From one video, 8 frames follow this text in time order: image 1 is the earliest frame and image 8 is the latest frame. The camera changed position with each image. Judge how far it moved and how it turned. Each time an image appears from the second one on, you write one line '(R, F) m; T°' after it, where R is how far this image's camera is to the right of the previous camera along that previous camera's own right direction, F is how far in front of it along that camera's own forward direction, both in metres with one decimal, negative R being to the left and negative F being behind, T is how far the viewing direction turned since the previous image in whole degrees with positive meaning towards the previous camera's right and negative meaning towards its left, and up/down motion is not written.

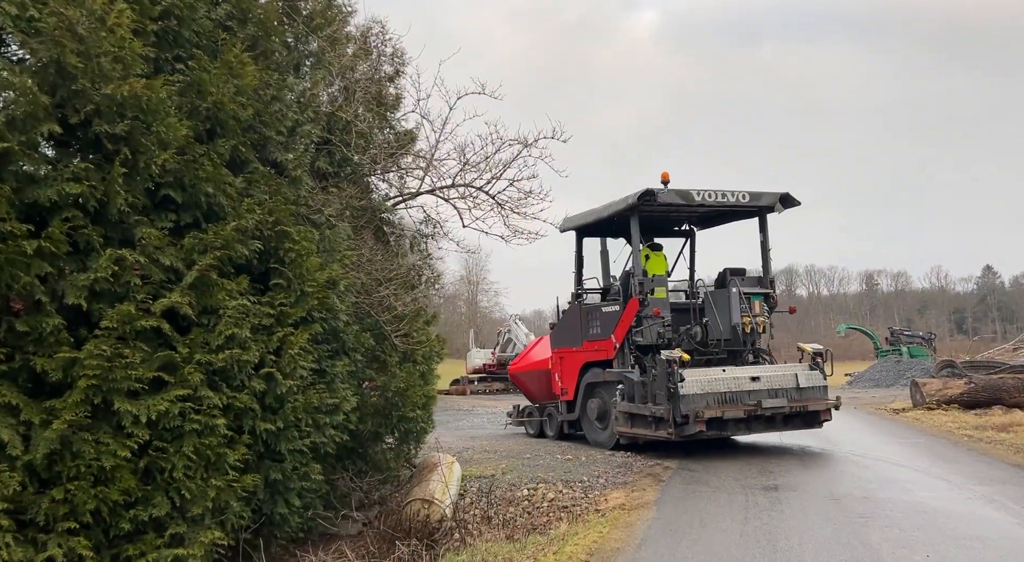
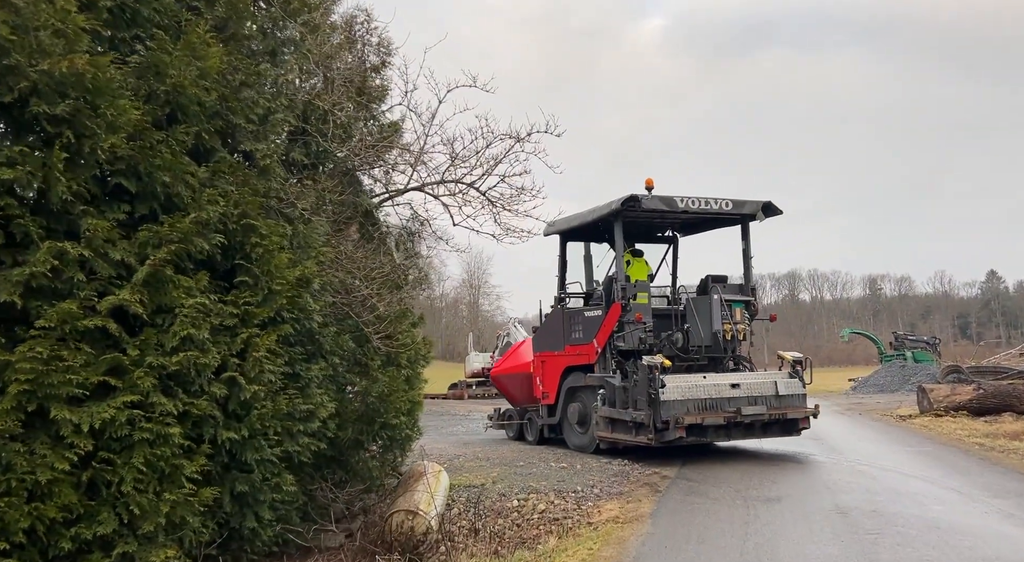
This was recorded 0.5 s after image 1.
(+0.1, +0.4) m; 0°
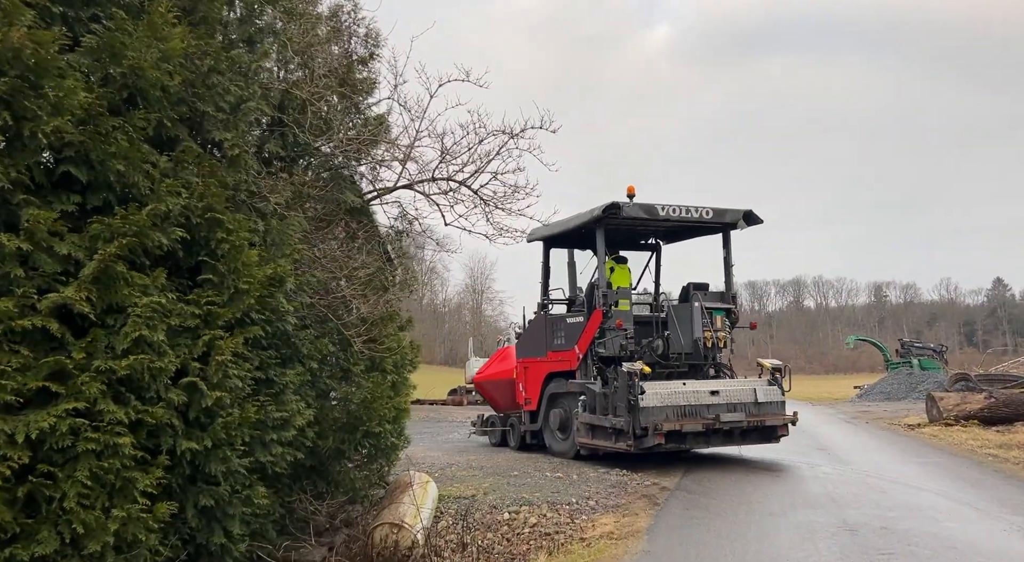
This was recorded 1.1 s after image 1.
(+0.1, +0.4) m; 0°
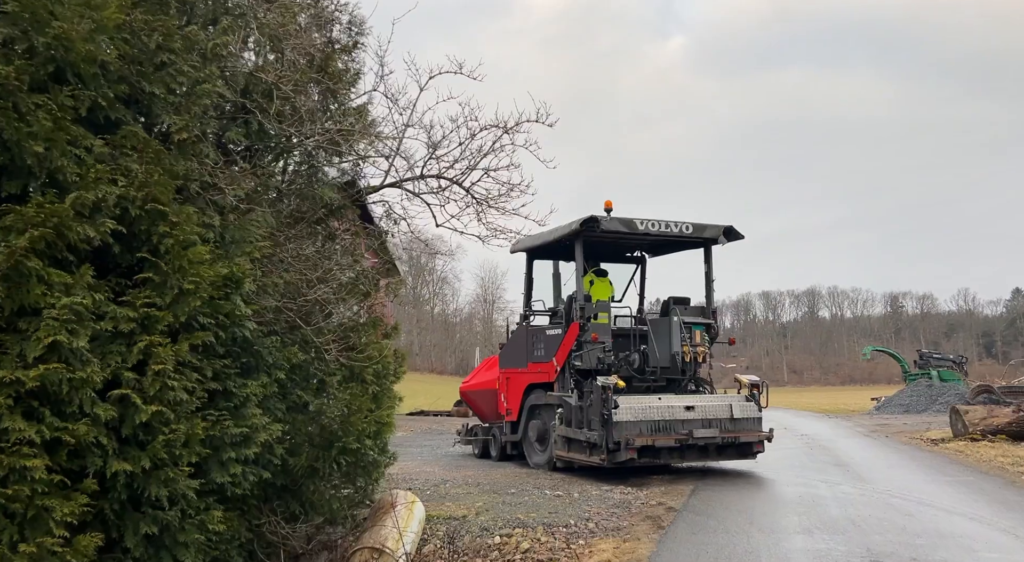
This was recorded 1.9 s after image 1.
(+0.2, +0.6) m; -1°
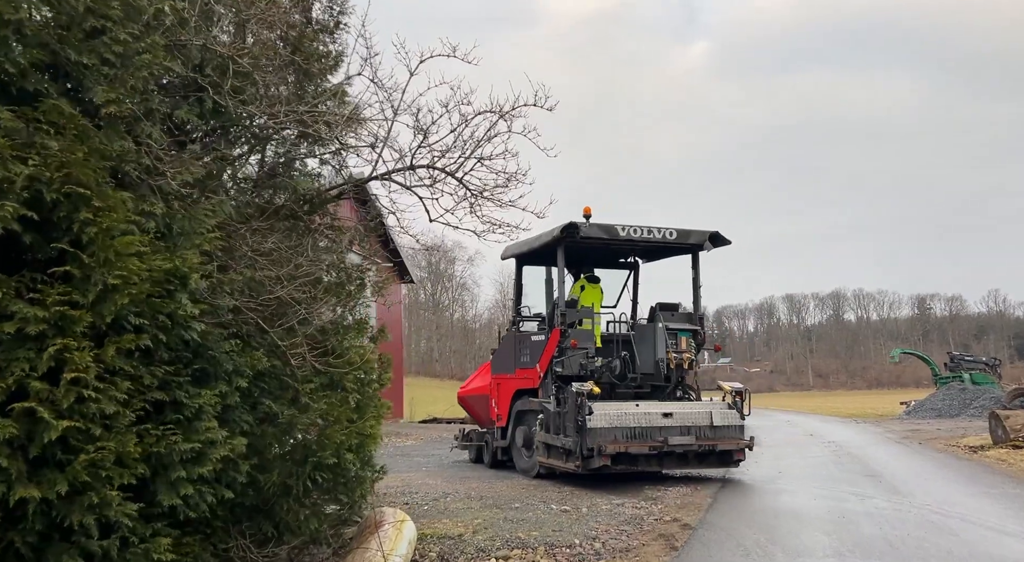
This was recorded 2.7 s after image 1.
(+0.2, +0.6) m; -2°
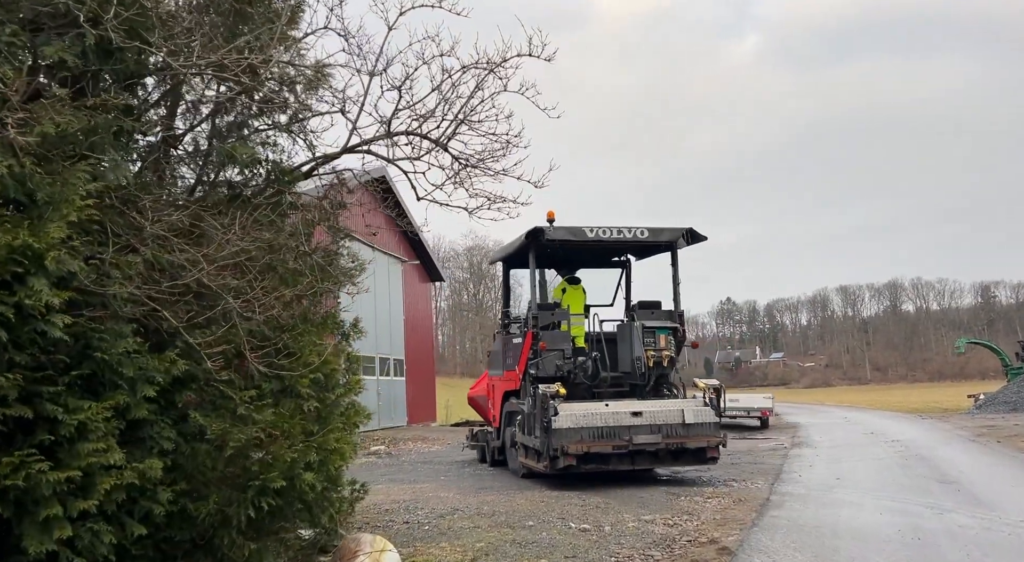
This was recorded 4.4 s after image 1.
(+0.4, +1.1) m; -3°
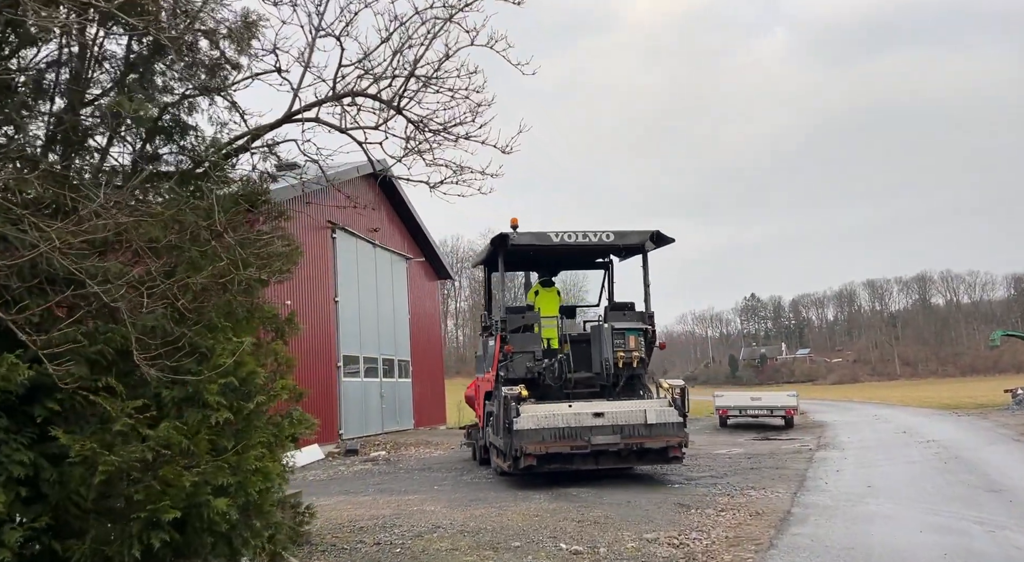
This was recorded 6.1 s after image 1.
(+0.4, +1.0) m; -2°
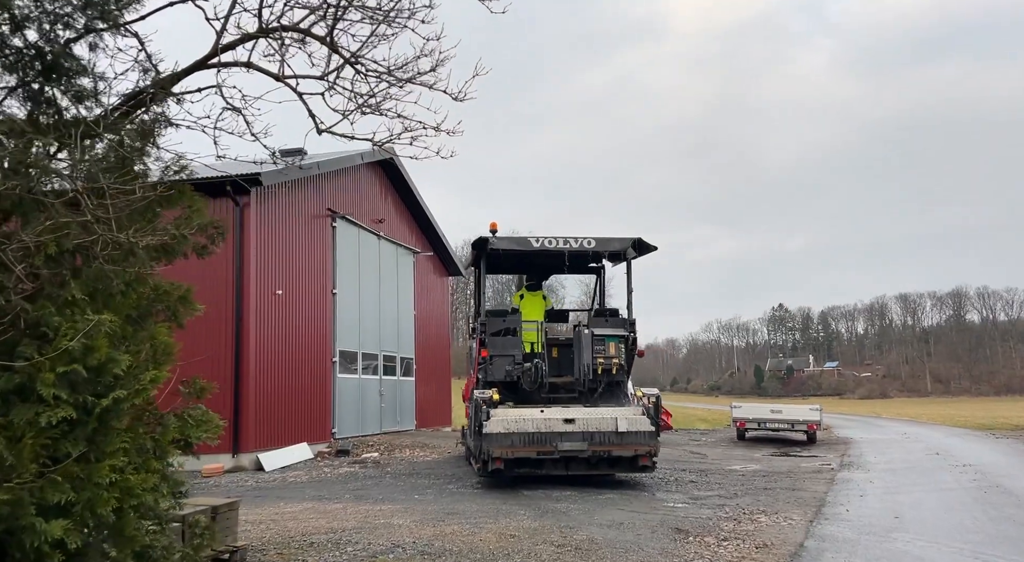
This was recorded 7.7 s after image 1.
(+0.4, +1.0) m; -2°
